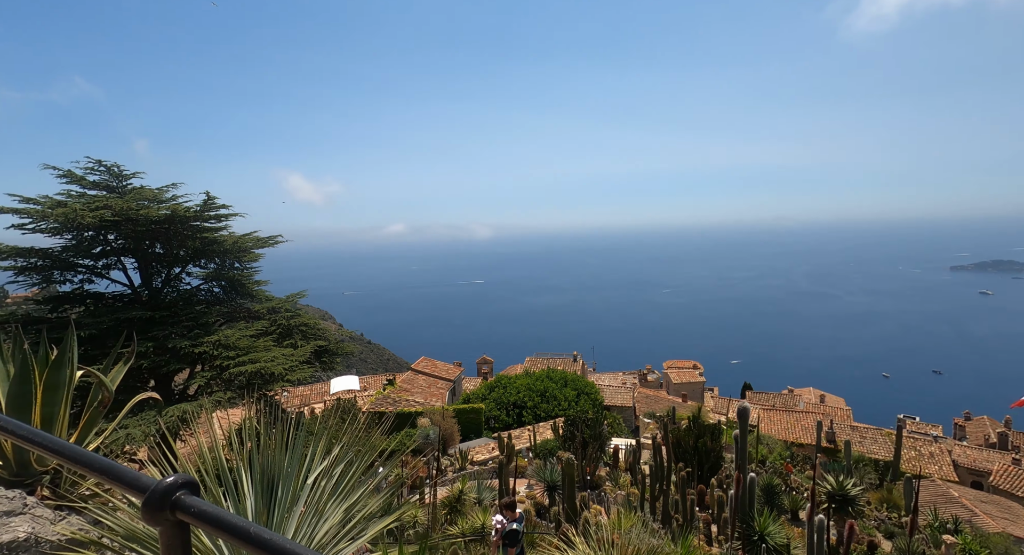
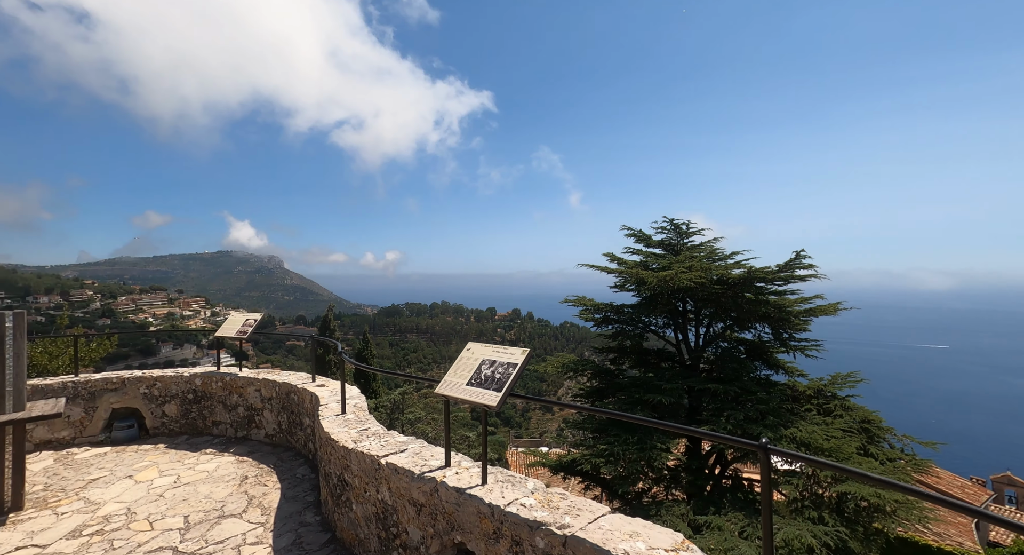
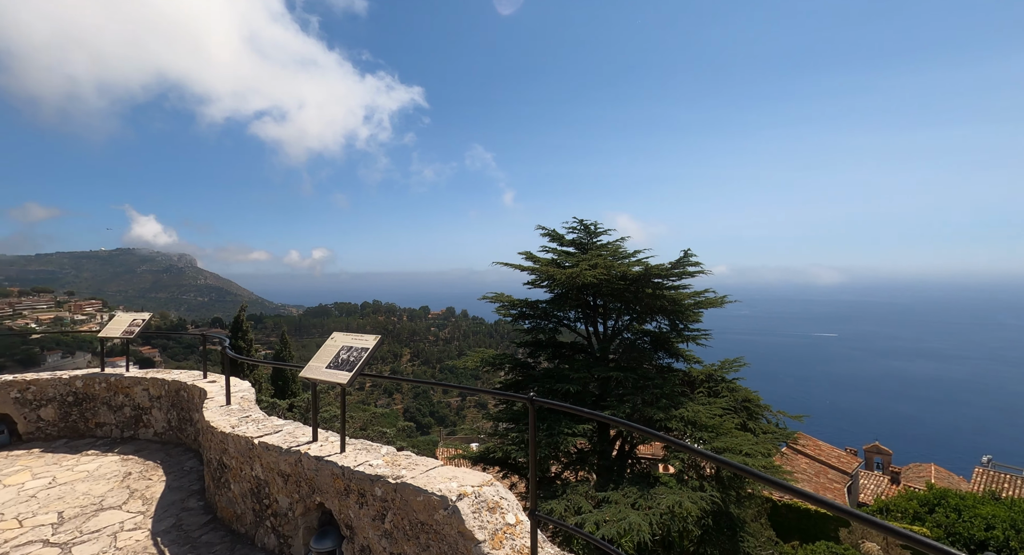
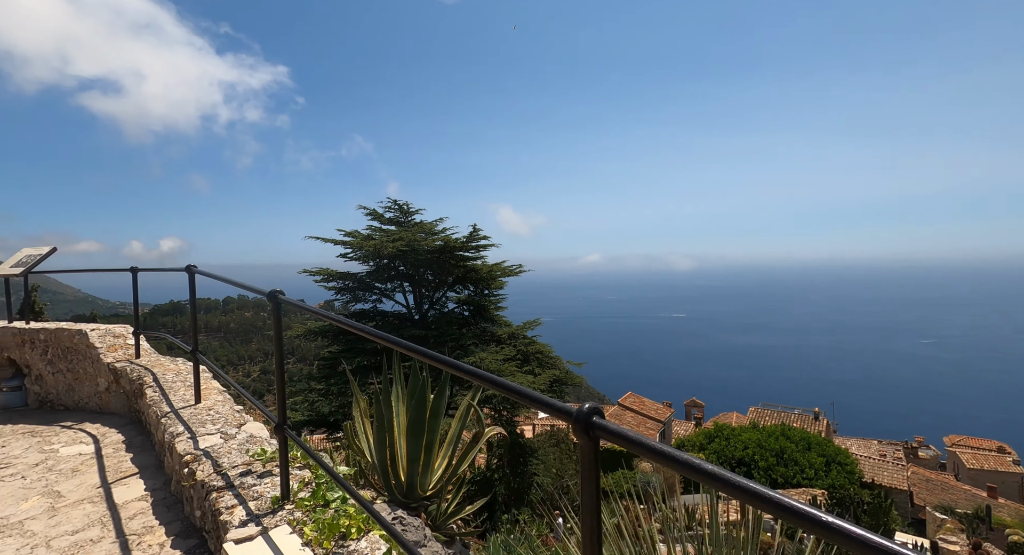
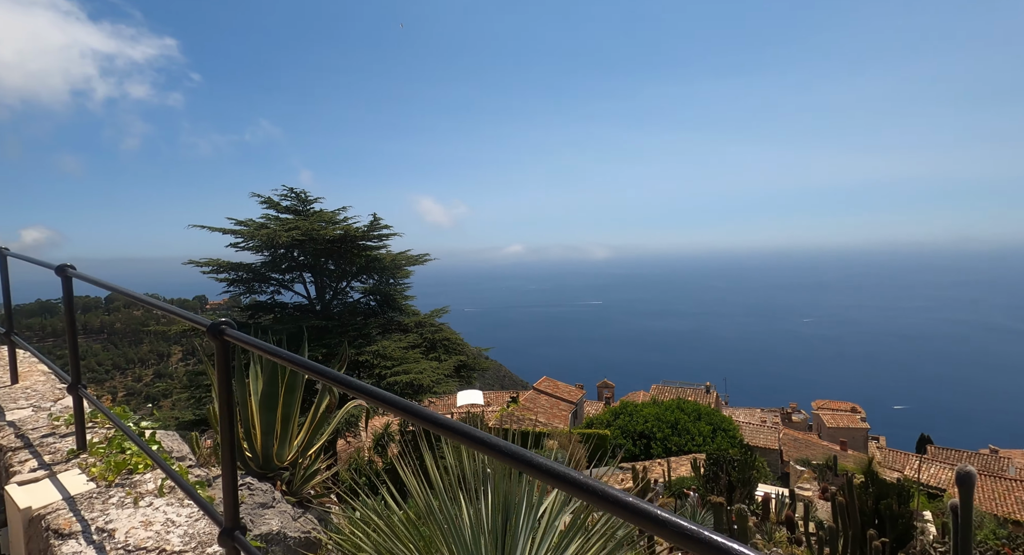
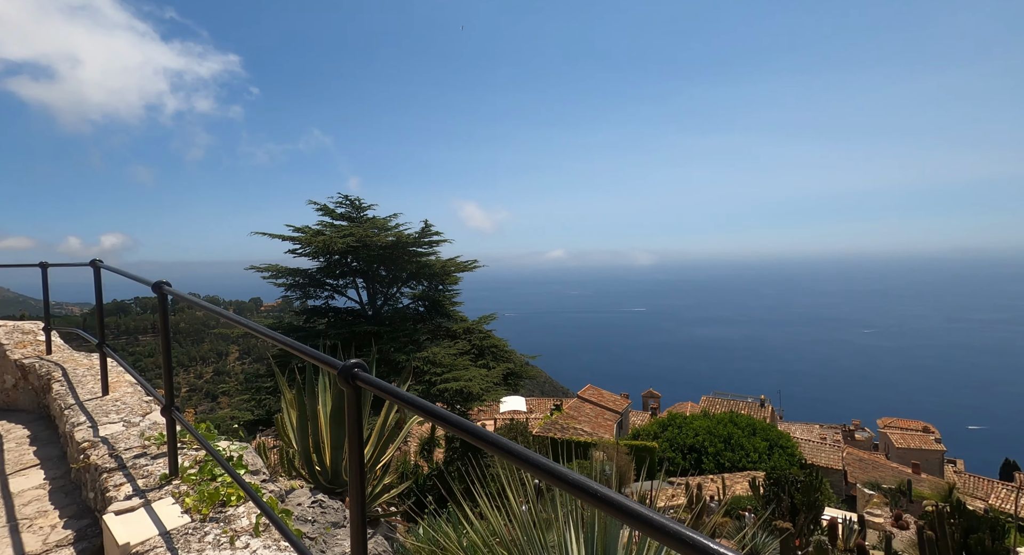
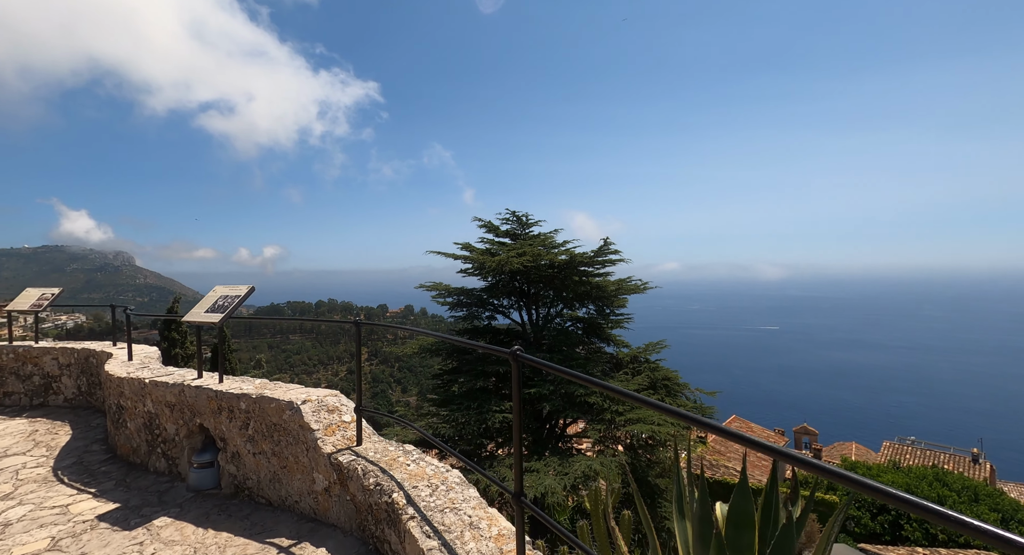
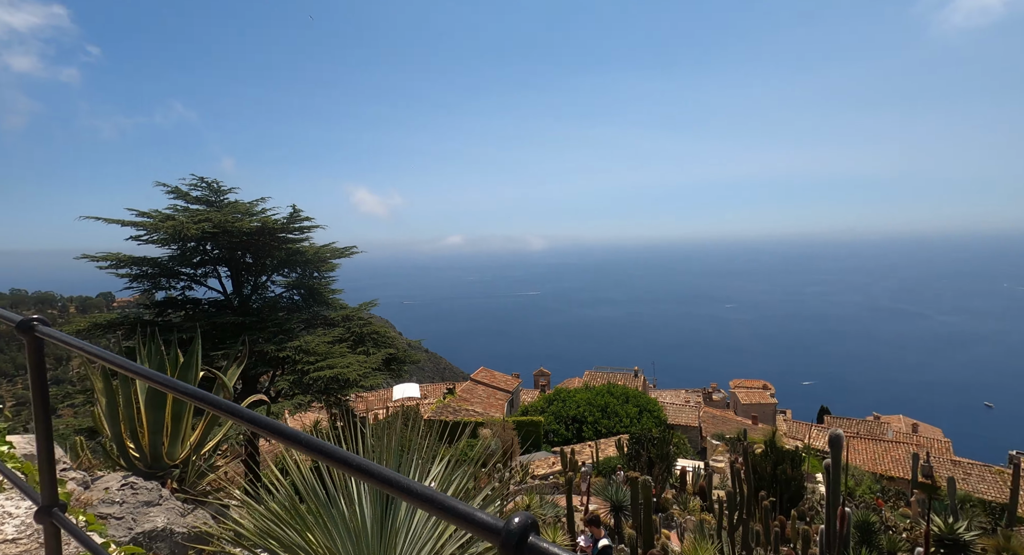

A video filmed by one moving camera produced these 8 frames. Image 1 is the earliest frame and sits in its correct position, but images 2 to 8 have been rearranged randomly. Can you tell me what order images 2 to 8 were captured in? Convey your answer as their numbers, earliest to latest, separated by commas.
8, 5, 6, 4, 7, 3, 2
